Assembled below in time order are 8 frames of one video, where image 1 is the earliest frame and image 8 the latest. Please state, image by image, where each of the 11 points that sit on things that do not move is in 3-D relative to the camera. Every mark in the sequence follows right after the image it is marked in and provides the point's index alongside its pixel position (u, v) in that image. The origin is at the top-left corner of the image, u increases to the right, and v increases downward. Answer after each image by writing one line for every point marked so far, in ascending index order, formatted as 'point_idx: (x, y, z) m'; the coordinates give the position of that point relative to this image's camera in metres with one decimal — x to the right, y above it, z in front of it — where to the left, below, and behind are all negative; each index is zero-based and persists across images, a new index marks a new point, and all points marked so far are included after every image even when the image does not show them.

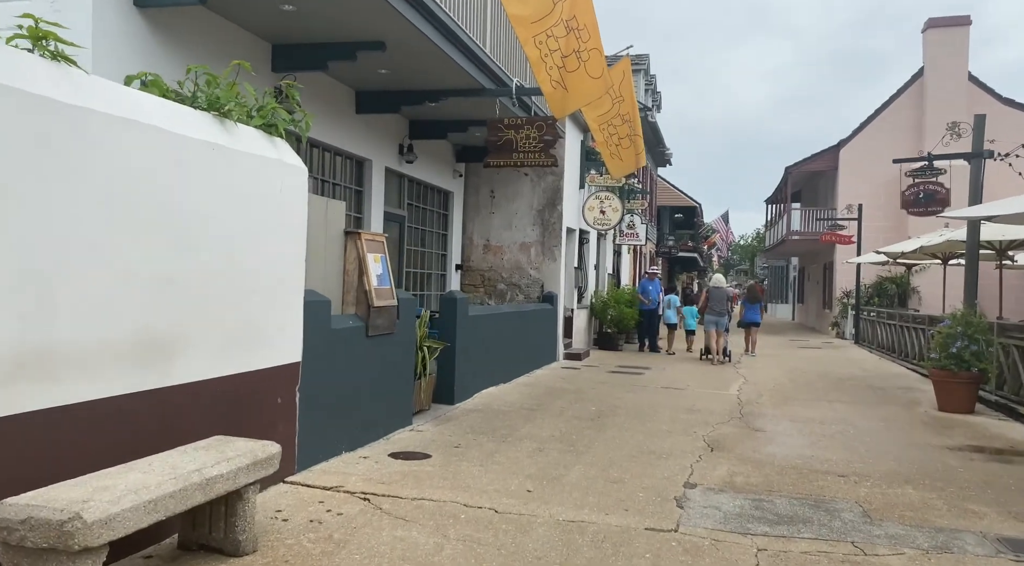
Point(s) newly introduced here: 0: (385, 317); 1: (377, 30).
0: (-1.0, -0.3, +6.5) m
1: (-1.2, +2.3, +7.8) m
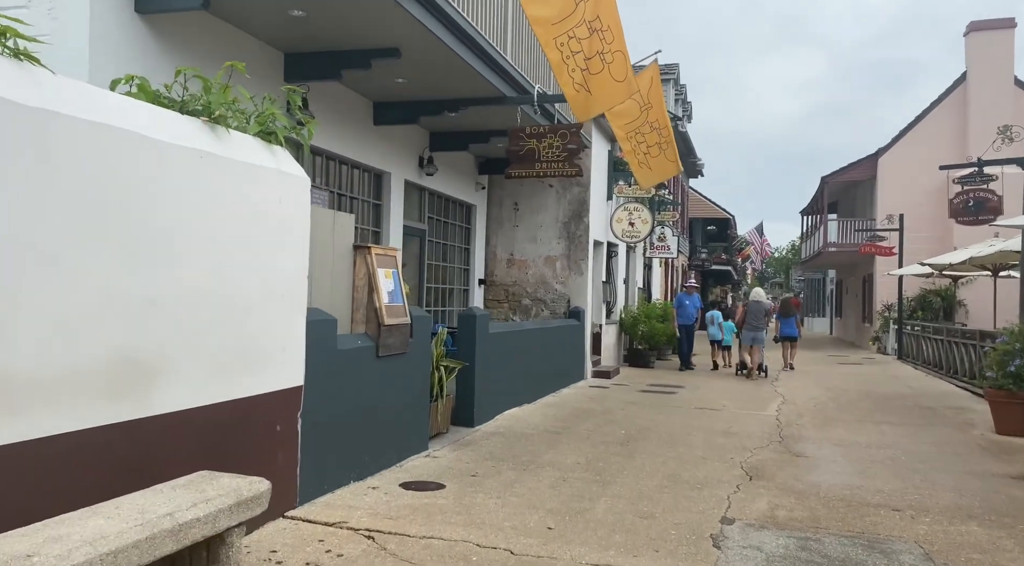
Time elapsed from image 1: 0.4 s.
0: (-0.8, -0.4, +6.1) m
1: (-1.0, +2.1, +7.4) m
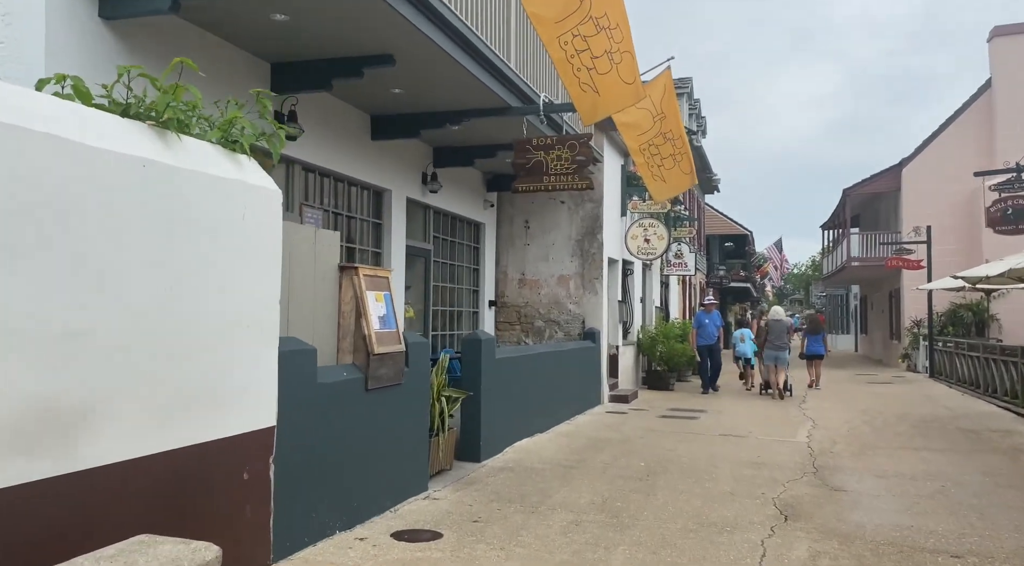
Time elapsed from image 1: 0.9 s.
0: (-0.8, -0.5, +5.5) m
1: (-1.0, +1.9, +6.9) m
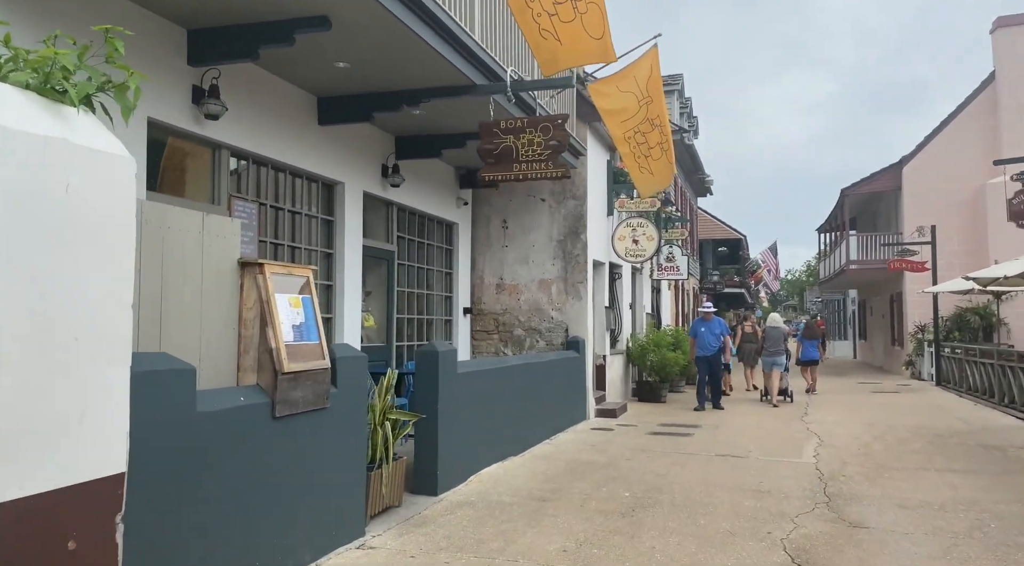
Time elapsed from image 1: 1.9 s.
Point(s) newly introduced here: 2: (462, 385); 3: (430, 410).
0: (-1.1, -0.5, +4.4) m
1: (-1.3, +1.9, +5.8) m
2: (-0.4, -0.8, +6.9) m
3: (-0.6, -1.0, +6.5) m
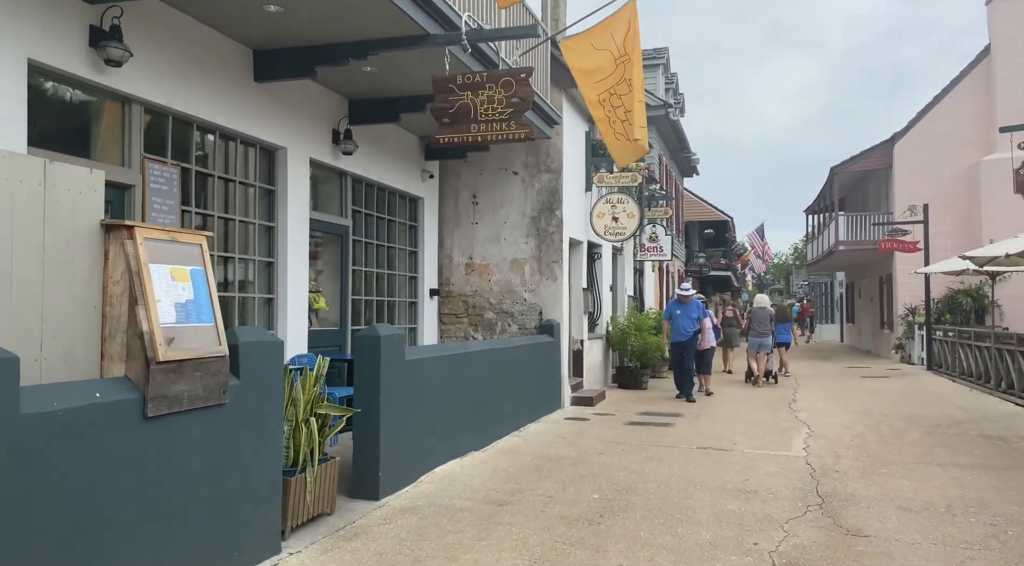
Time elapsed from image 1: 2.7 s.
0: (-1.3, -0.4, +3.6) m
1: (-1.6, +2.1, +5.0) m
2: (-0.7, -0.7, +6.1) m
3: (-0.9, -0.8, +5.7) m
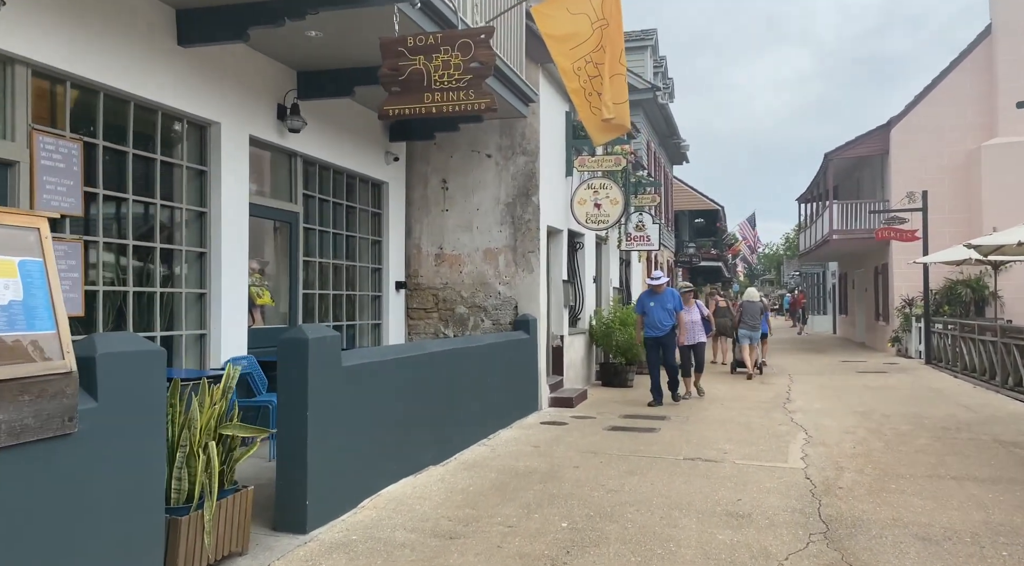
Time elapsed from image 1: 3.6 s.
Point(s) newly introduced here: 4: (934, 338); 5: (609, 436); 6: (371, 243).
0: (-1.6, -0.4, +2.8) m
1: (-1.9, +2.1, +4.1) m
2: (-1.0, -0.6, +5.3) m
3: (-1.2, -0.7, +4.8) m
4: (+7.9, -1.0, +16.2) m
5: (+0.9, -1.5, +8.2) m
6: (-1.7, +0.5, +10.0) m
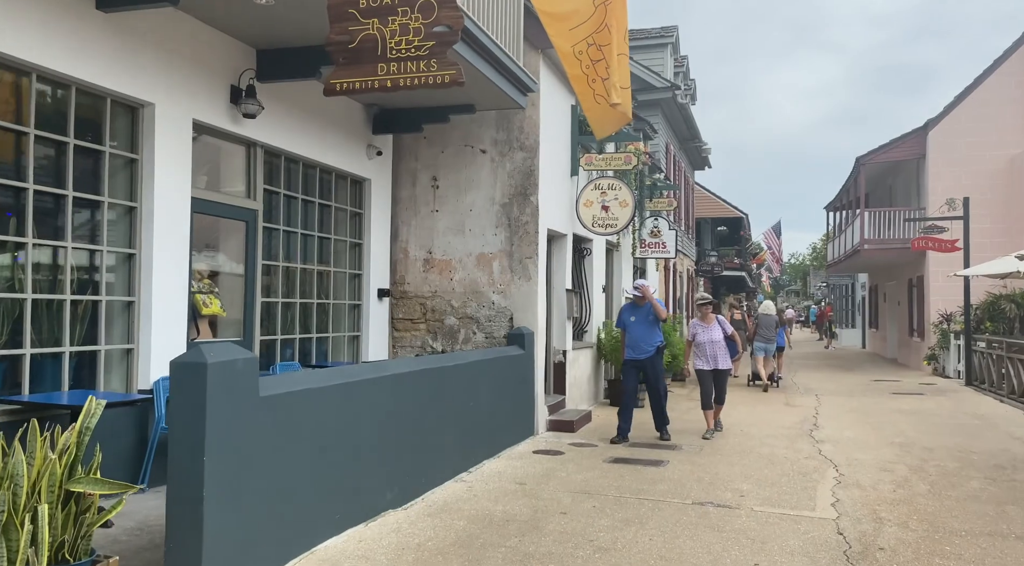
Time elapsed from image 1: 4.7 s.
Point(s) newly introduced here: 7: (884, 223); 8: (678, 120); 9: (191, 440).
0: (-1.9, -0.4, +1.8) m
1: (-2.1, +2.1, +3.1) m
2: (-1.2, -0.7, +4.2) m
3: (-1.4, -0.8, +3.8) m
4: (+8.0, -1.3, +14.9) m
5: (+0.8, -1.6, +7.1) m
6: (-1.7, +0.4, +9.0) m
7: (+8.3, +1.3, +19.0) m
8: (+3.8, +3.7, +19.7) m
9: (-1.4, -0.7, +3.8) m
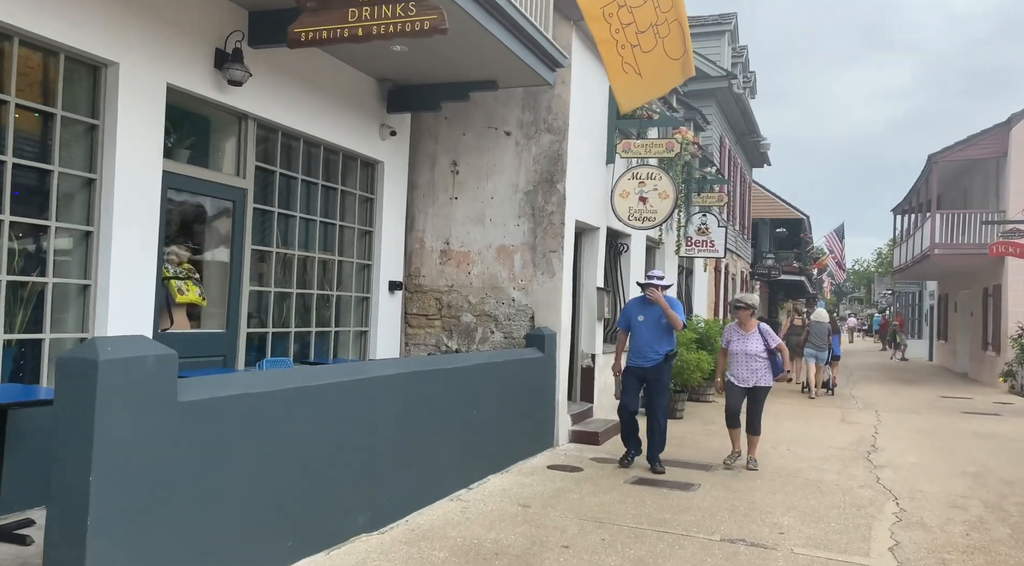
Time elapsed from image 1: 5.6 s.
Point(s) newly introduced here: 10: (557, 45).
0: (-2.1, -0.3, +1.0) m
1: (-2.2, +2.2, +2.4) m
2: (-1.3, -0.6, +3.5) m
3: (-1.6, -0.7, +3.0) m
4: (+8.6, -1.4, +13.5) m
5: (+0.8, -1.5, +6.2) m
6: (-1.5, +0.5, +8.3) m
7: (+9.1, +1.2, +17.6) m
8: (+4.8, +3.7, +18.6) m
9: (-1.6, -0.6, +3.0) m
10: (+0.4, +2.2, +8.0) m
